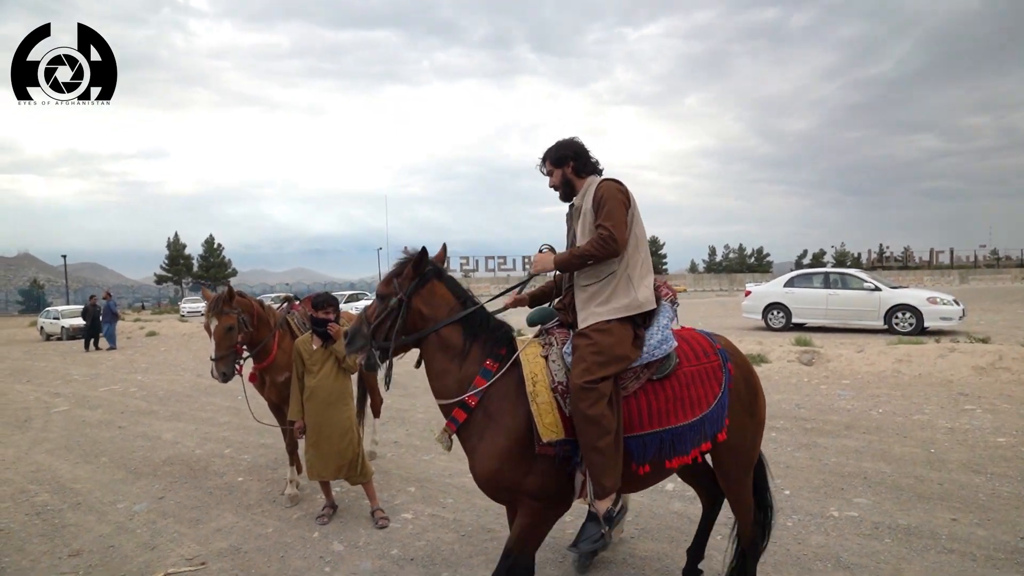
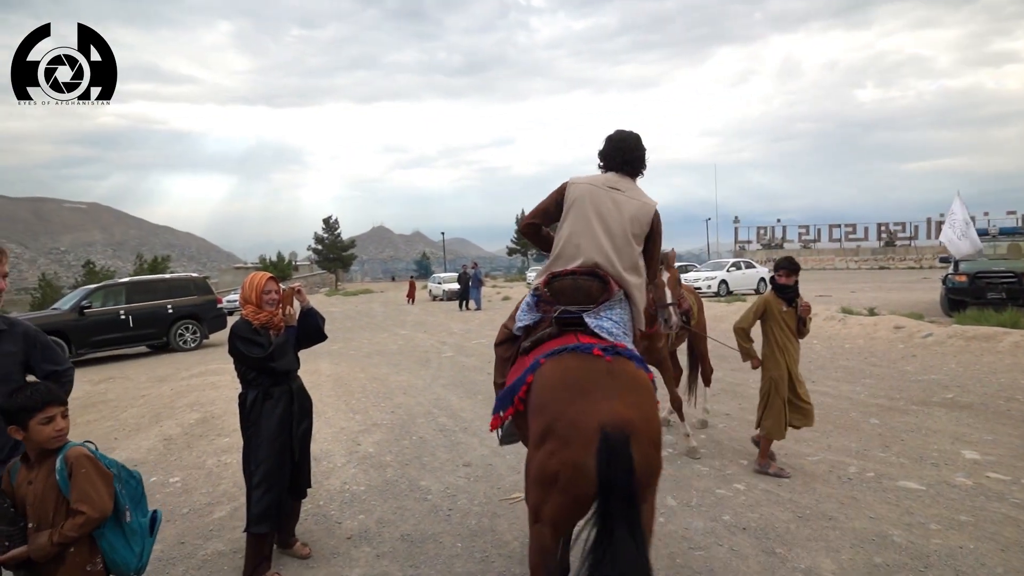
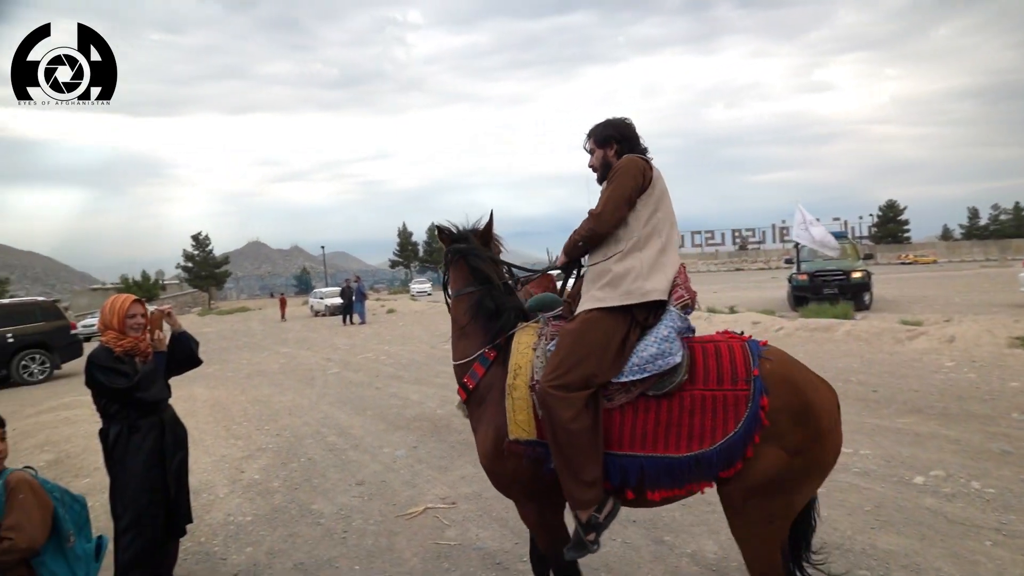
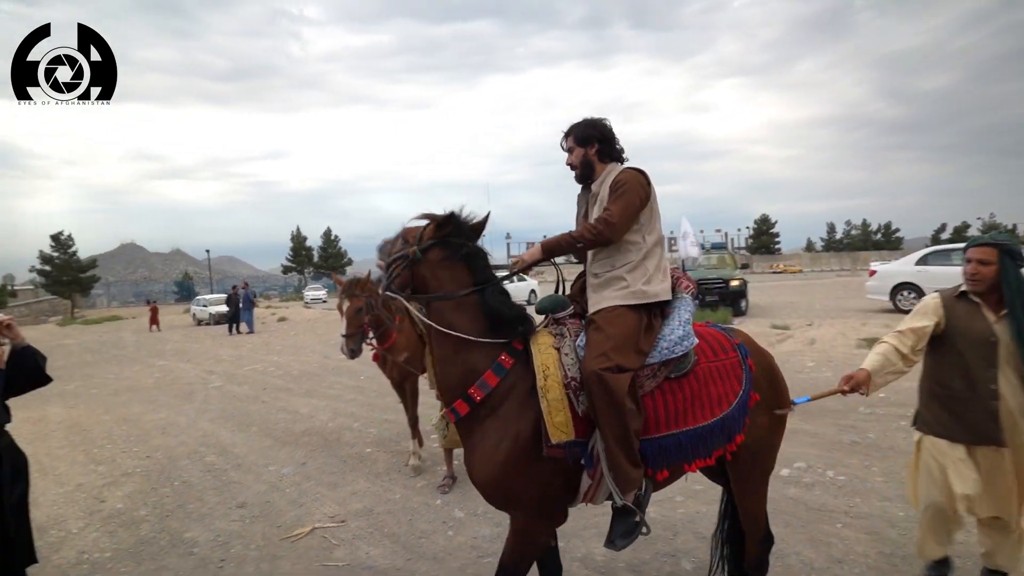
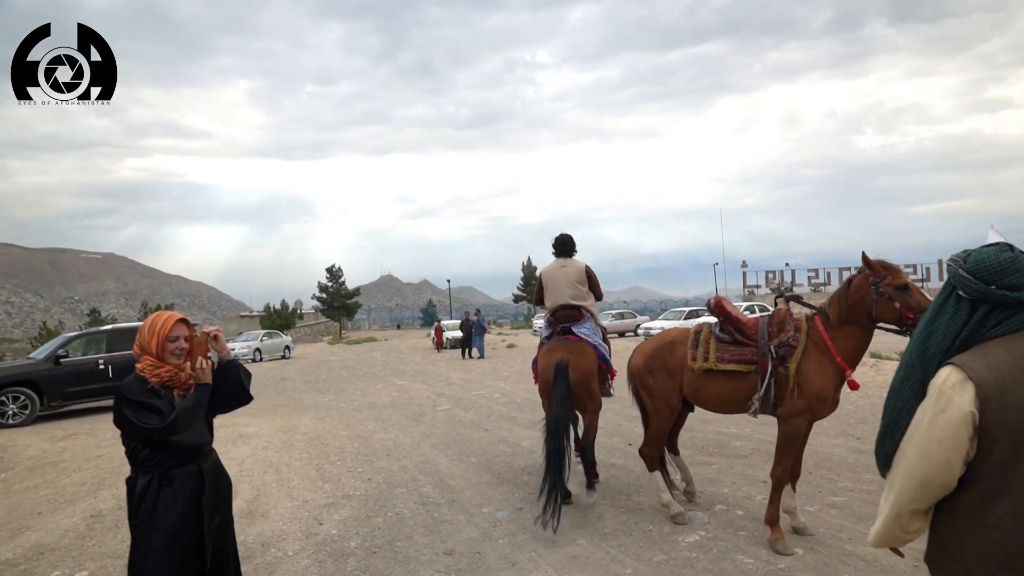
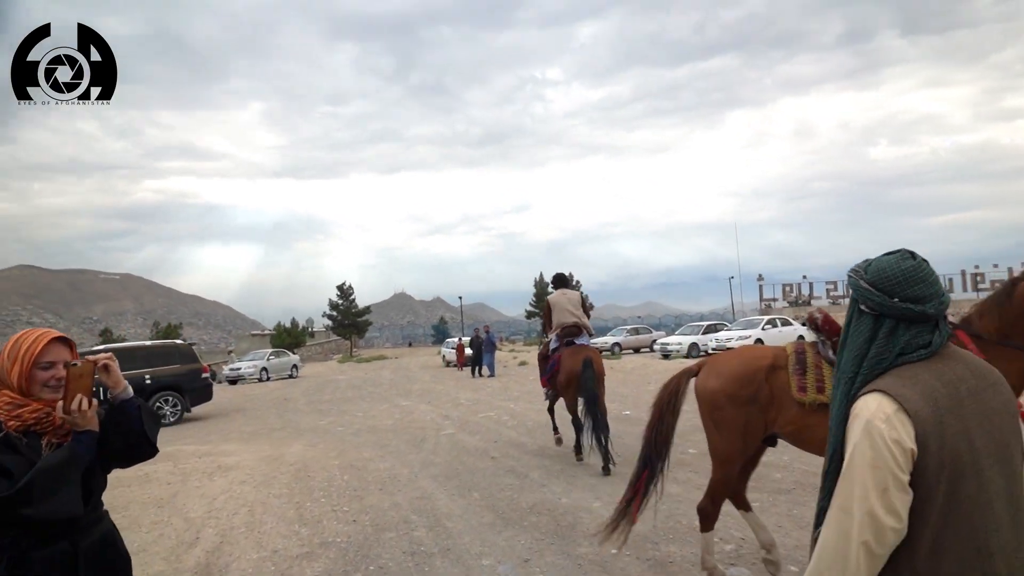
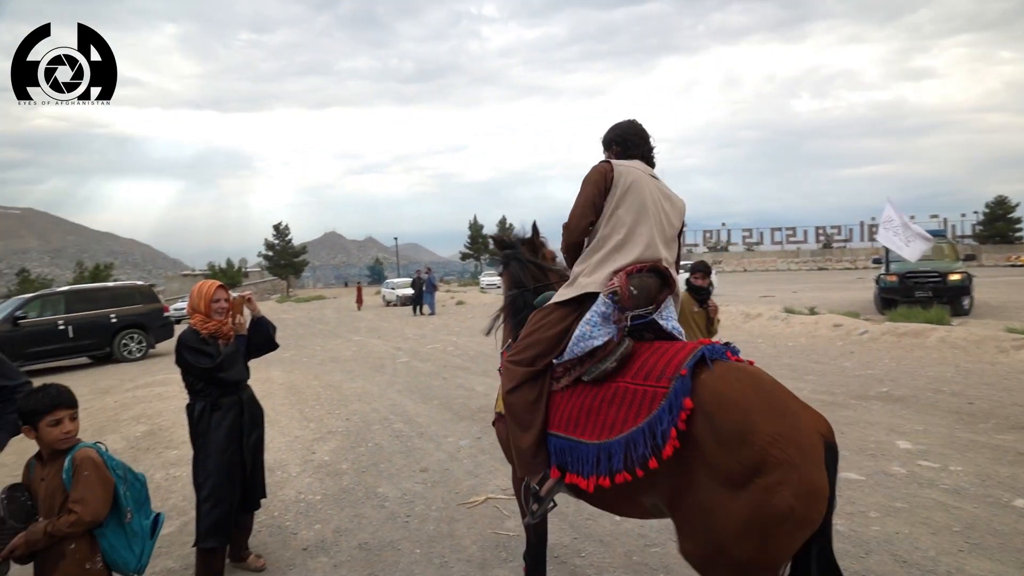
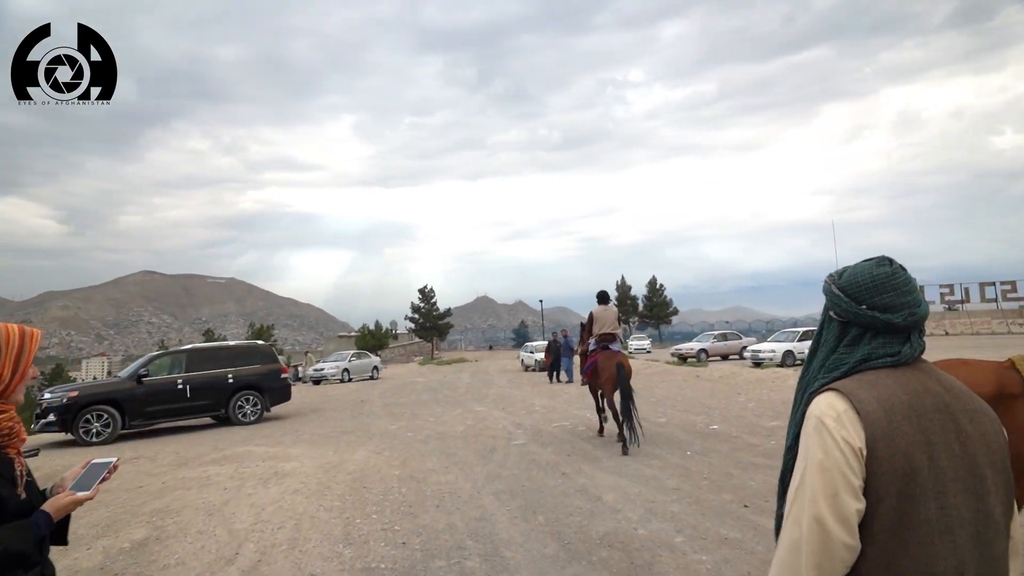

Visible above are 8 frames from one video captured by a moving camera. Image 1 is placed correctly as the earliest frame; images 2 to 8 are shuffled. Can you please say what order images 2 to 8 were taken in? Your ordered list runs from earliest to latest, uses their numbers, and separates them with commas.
4, 3, 7, 2, 5, 6, 8
